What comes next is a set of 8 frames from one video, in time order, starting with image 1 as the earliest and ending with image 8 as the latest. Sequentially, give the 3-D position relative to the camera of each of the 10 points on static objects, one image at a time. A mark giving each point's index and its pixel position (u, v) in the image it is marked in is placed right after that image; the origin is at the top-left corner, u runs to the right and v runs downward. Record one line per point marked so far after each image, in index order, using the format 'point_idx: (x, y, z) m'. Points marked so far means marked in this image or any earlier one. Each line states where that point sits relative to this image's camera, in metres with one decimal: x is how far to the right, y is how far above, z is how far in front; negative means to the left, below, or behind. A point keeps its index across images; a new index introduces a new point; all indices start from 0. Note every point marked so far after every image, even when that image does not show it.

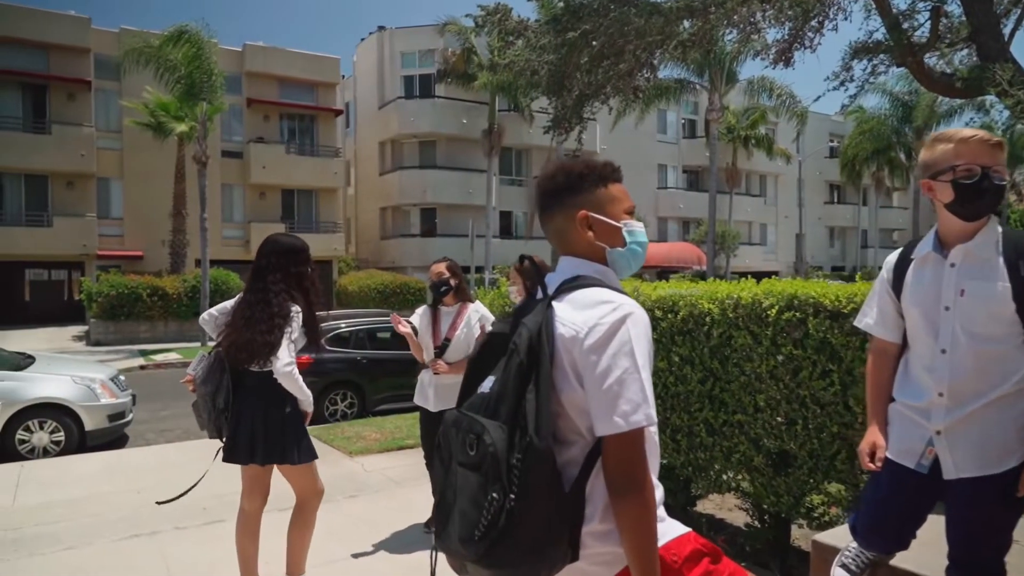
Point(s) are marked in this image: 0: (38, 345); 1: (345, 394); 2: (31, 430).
0: (-12.6, -1.5, +19.9) m
1: (-2.3, -1.4, +10.2) m
2: (-5.5, -1.6, +8.6) m
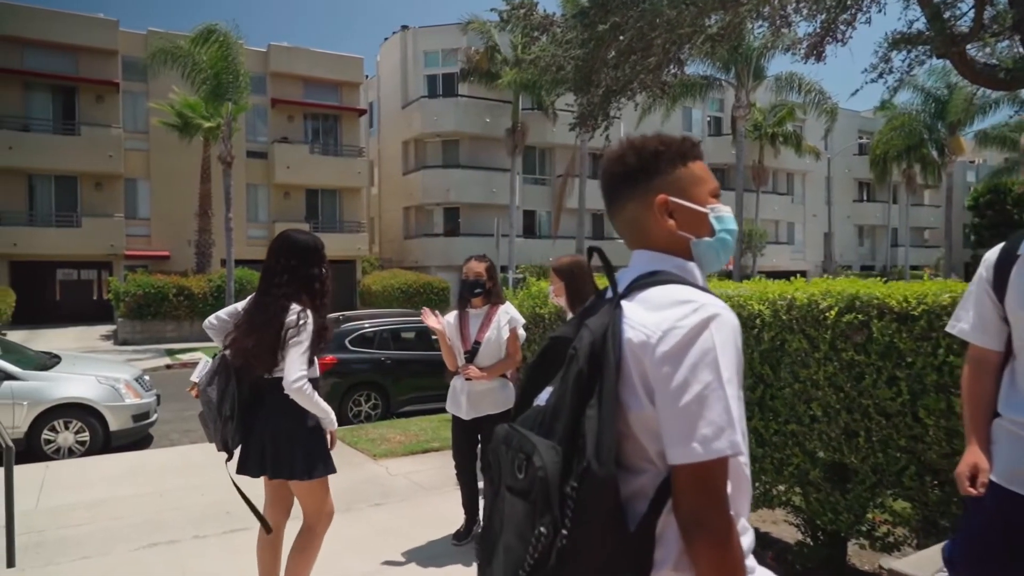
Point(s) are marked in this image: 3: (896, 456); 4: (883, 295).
0: (-11.9, -1.5, +20.1) m
1: (-1.9, -1.4, +10.0) m
2: (-5.2, -1.6, +8.6) m
3: (+1.6, -0.7, +3.2) m
4: (+1.6, 0.0, +3.2) m
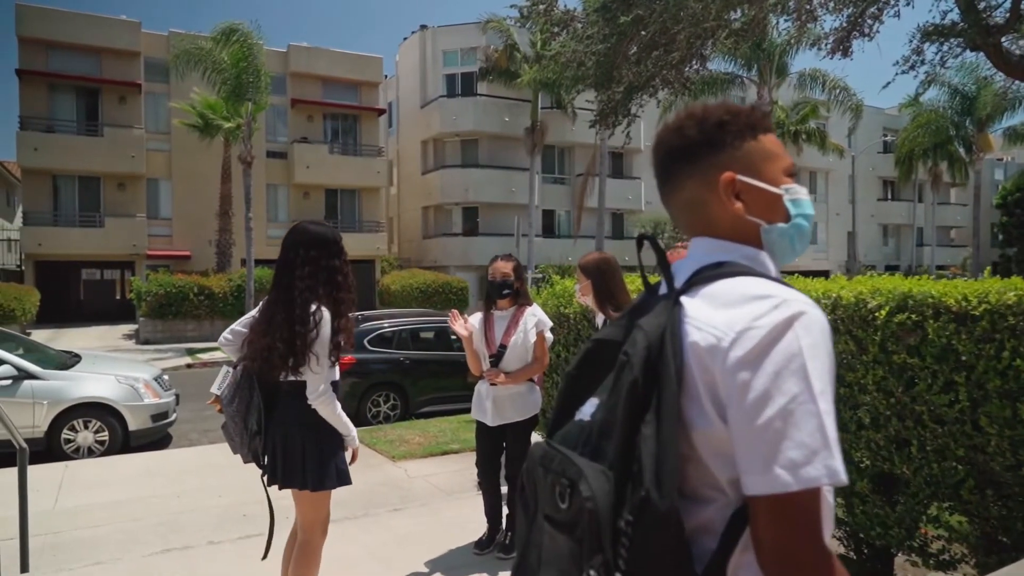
0: (-11.4, -1.5, +20.2) m
1: (-1.6, -1.4, +9.9) m
2: (-5.0, -1.6, +8.5) m
3: (+1.7, -0.7, +3.0) m
4: (+1.7, 0.0, +3.0) m
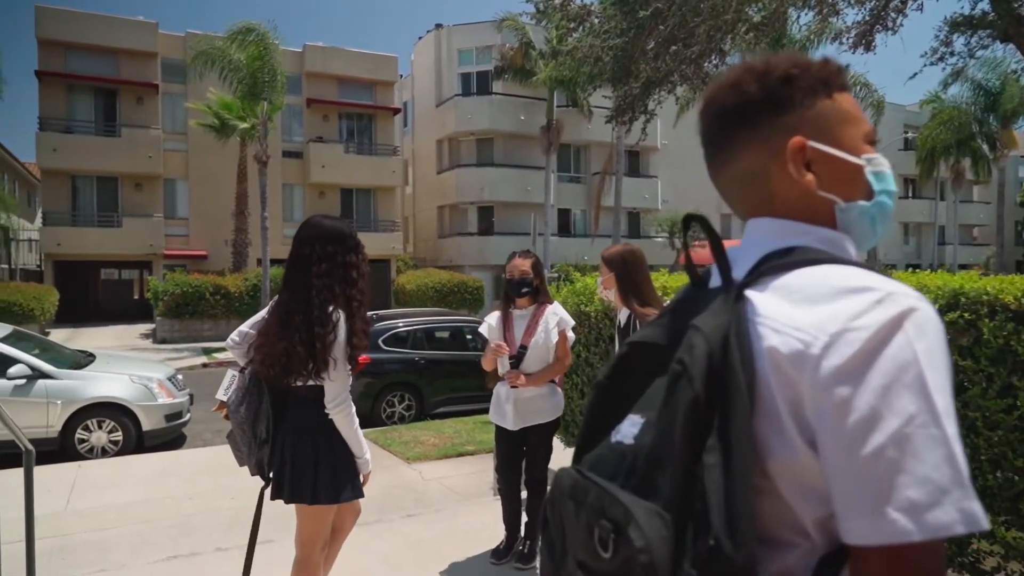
0: (-11.0, -1.5, +20.3) m
1: (-1.4, -1.4, +9.8) m
2: (-4.8, -1.6, +8.5) m
3: (+1.8, -0.7, +2.7) m
4: (+1.7, 0.0, +2.8) m
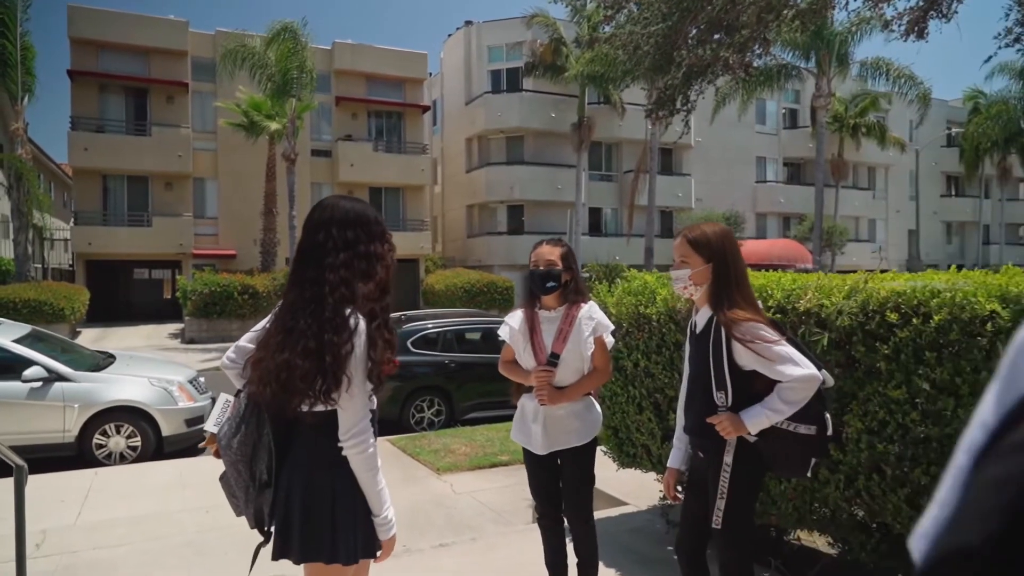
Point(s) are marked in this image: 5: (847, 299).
0: (-10.2, -1.5, +20.1) m
1: (-1.0, -1.4, +9.2) m
2: (-4.4, -1.6, +8.0) m
3: (+2.0, -0.7, +2.1) m
4: (+1.9, 0.0, +2.1) m
5: (+1.4, 0.0, +3.1) m
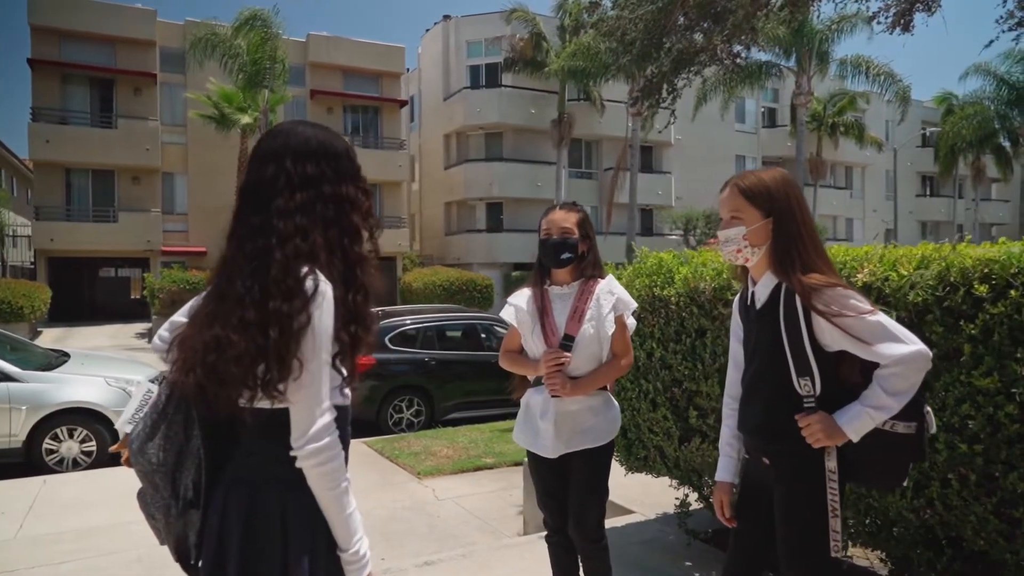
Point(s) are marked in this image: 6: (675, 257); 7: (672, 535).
0: (-10.6, -1.4, +19.2) m
1: (-1.2, -1.3, +8.6) m
2: (-4.5, -1.5, +7.3) m
3: (+2.0, -0.6, +1.6) m
4: (+2.0, +0.1, +1.6) m
5: (+1.4, +0.1, +2.6) m
6: (+0.8, +0.2, +3.9) m
7: (+0.9, -1.3, +4.1) m
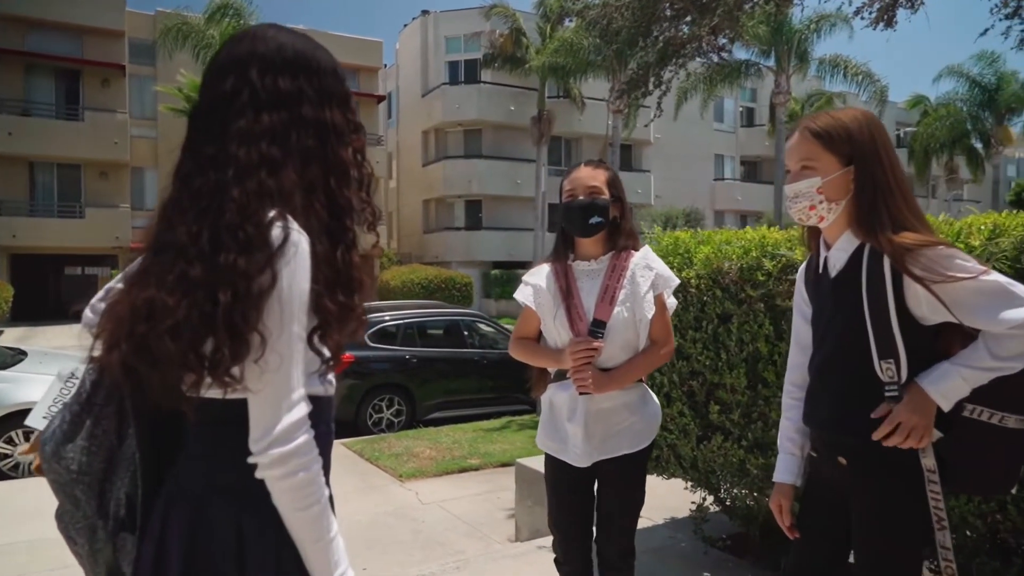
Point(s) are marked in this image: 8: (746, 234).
0: (-11.1, -1.3, +18.5) m
1: (-1.3, -1.2, +8.2) m
2: (-4.6, -1.4, +6.8) m
3: (+2.1, -0.5, +1.3) m
4: (+2.0, +0.2, +1.3) m
5: (+1.4, +0.1, +2.2) m
6: (+0.8, +0.2, +3.5) m
7: (+0.9, -1.3, +3.7) m
8: (+1.0, +0.2, +3.3) m
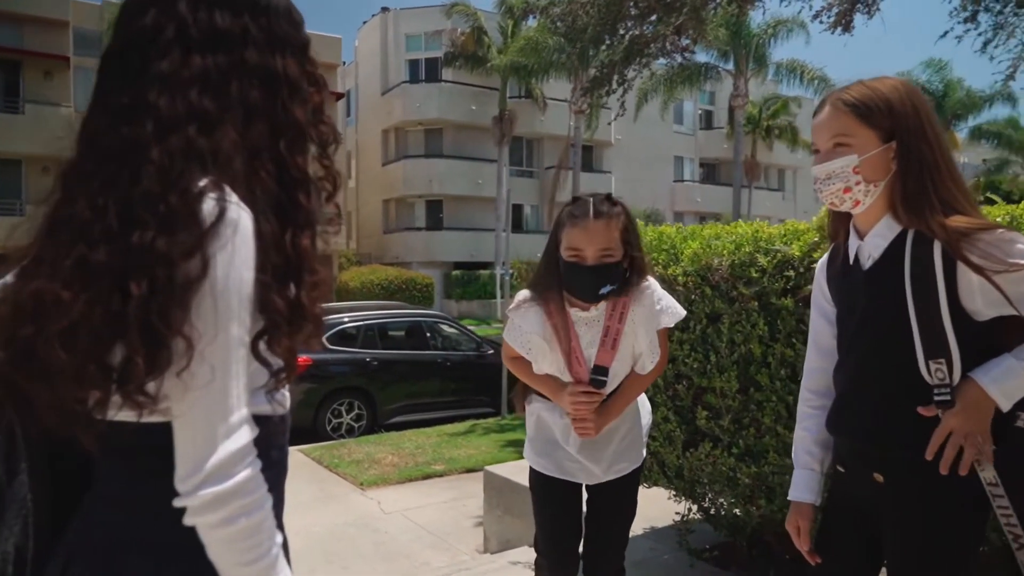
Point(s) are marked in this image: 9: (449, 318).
0: (-12.0, -1.3, +17.6) m
1: (-1.7, -1.2, +7.9) m
2: (-4.9, -1.4, +6.3) m
3: (+2.1, -0.5, +1.1) m
4: (+2.0, +0.2, +1.1) m
5: (+1.4, +0.2, +2.1) m
6: (+0.7, +0.3, +3.3) m
7: (+0.7, -1.3, +3.5) m
8: (+0.9, +0.2, +3.1) m
9: (-0.7, -0.4, +8.8) m
